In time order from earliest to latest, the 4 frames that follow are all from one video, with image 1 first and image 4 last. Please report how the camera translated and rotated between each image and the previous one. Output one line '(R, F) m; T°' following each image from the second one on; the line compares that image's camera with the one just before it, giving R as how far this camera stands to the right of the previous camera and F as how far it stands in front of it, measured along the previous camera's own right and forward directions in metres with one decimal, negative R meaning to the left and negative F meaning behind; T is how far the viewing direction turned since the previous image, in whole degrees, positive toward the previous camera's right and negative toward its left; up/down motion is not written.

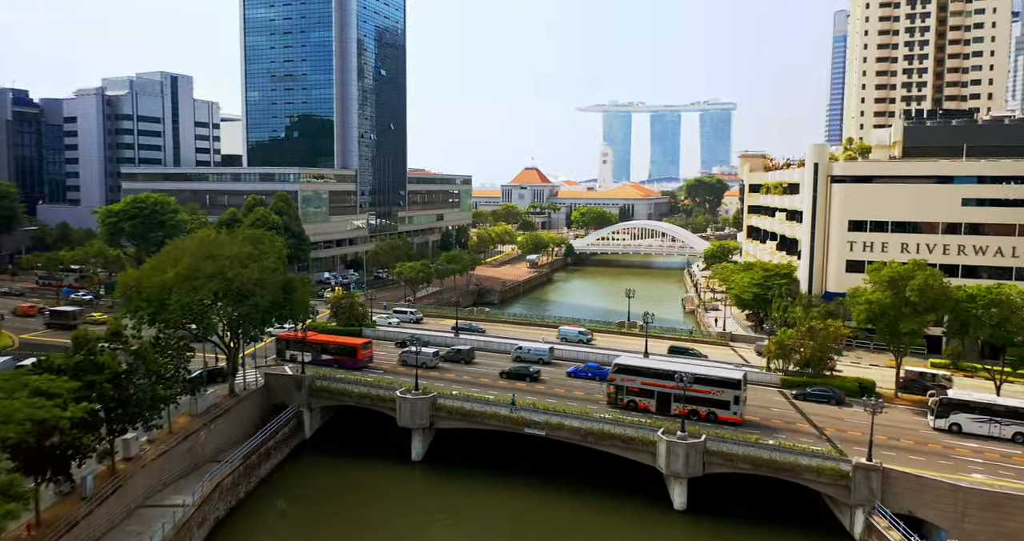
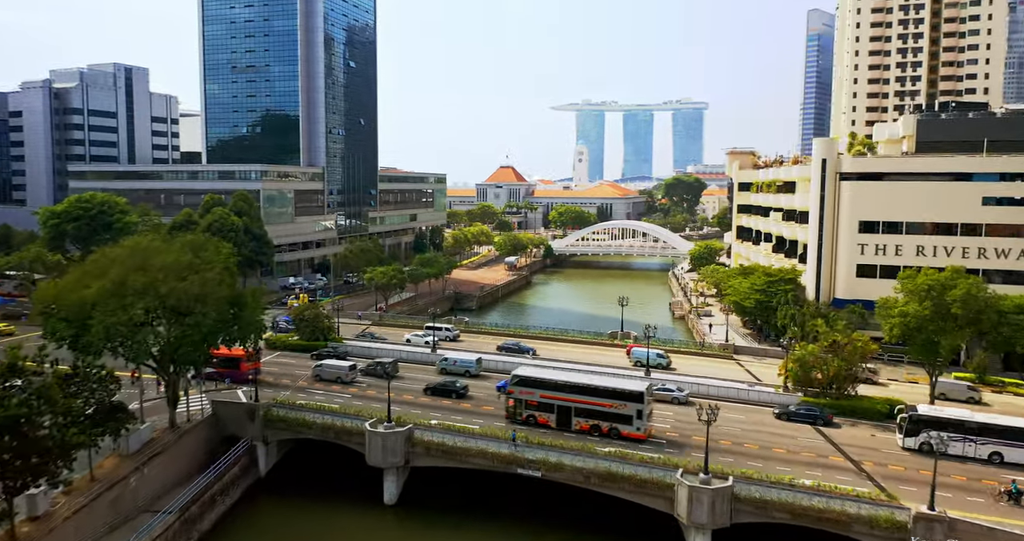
(-0.7, +5.1) m; +2°
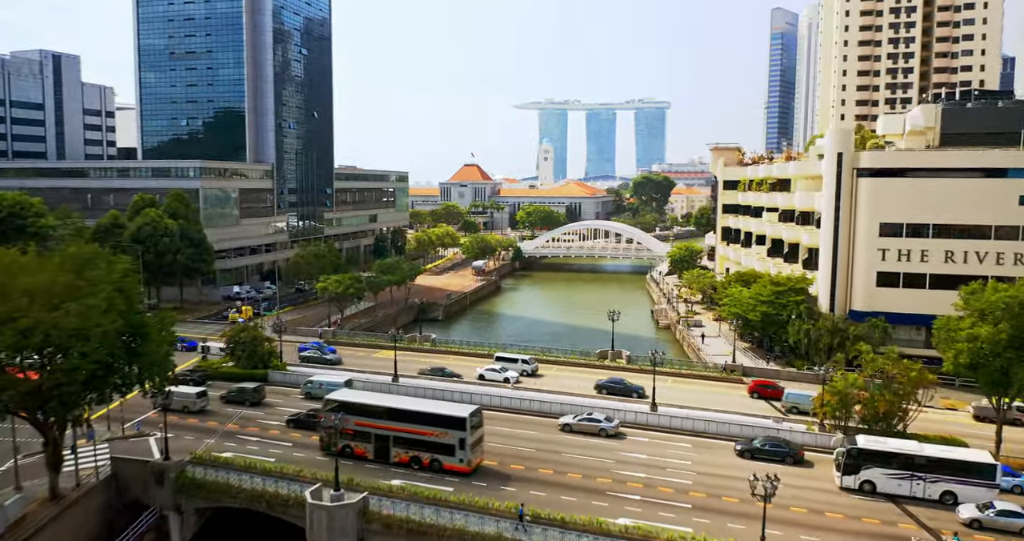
(-0.7, +7.0) m; +3°
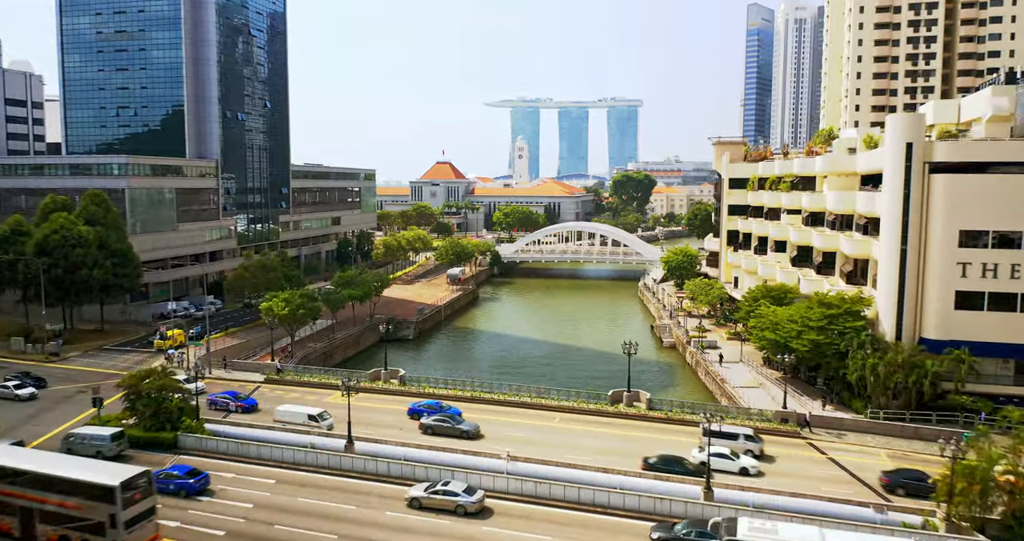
(-0.9, +9.5) m; +2°
